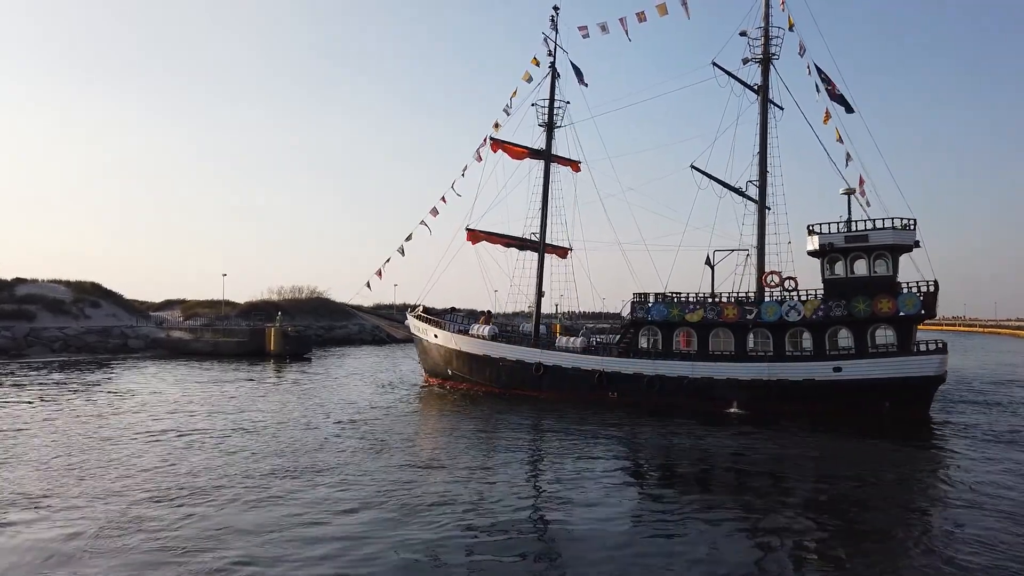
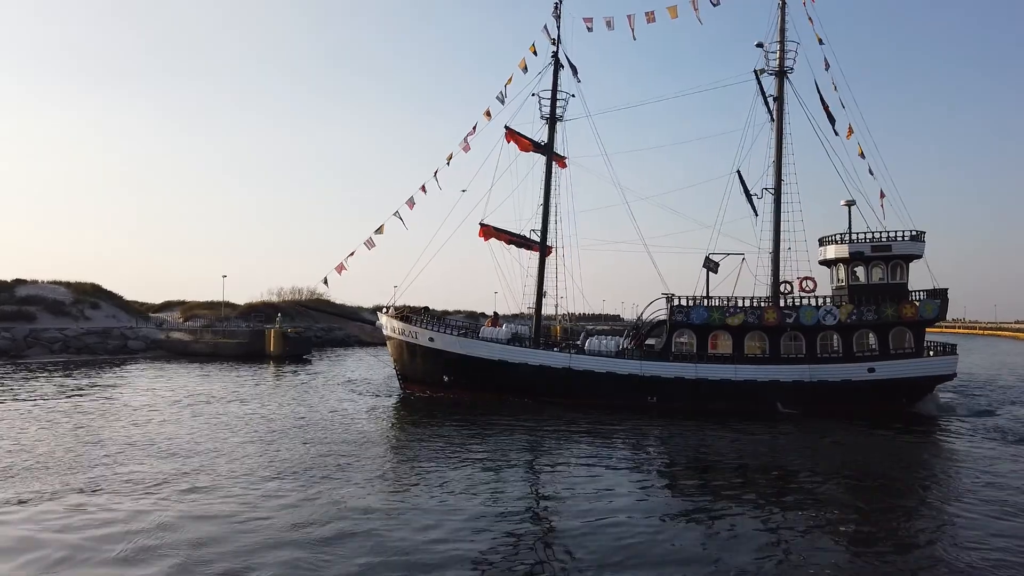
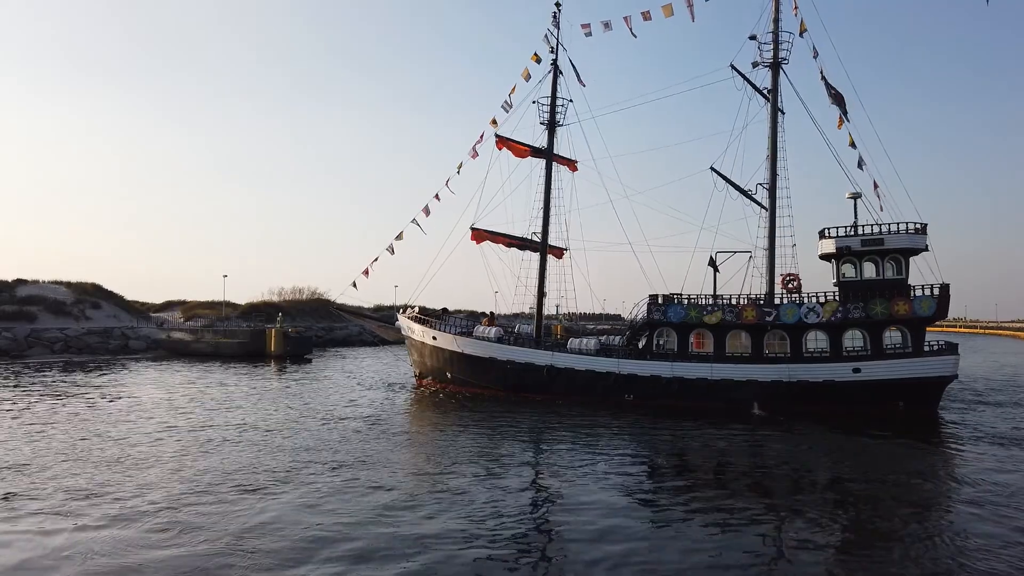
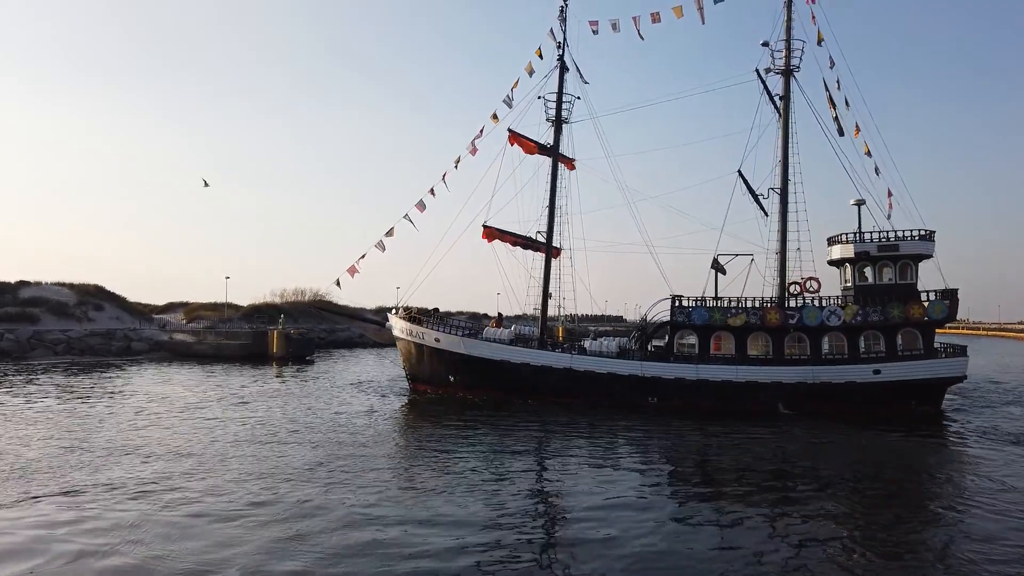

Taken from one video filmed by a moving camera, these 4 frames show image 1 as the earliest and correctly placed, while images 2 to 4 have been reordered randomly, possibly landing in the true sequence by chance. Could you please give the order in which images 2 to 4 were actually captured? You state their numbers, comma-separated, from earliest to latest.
3, 4, 2
